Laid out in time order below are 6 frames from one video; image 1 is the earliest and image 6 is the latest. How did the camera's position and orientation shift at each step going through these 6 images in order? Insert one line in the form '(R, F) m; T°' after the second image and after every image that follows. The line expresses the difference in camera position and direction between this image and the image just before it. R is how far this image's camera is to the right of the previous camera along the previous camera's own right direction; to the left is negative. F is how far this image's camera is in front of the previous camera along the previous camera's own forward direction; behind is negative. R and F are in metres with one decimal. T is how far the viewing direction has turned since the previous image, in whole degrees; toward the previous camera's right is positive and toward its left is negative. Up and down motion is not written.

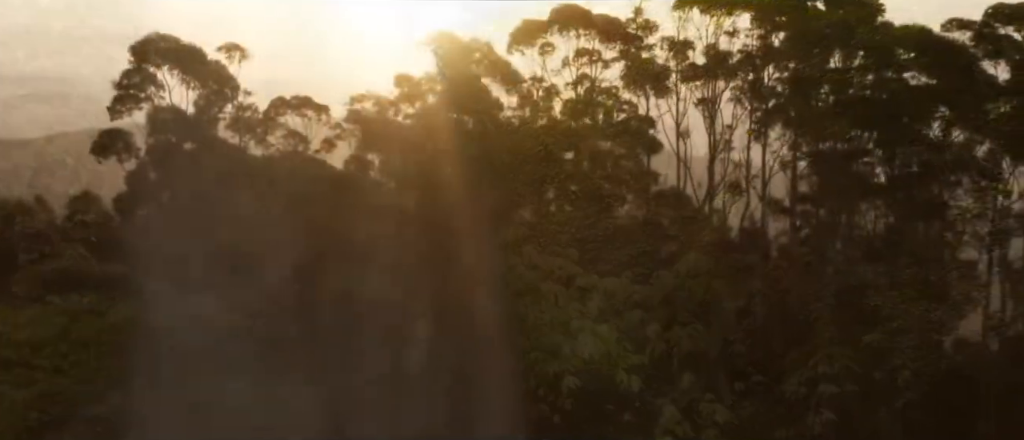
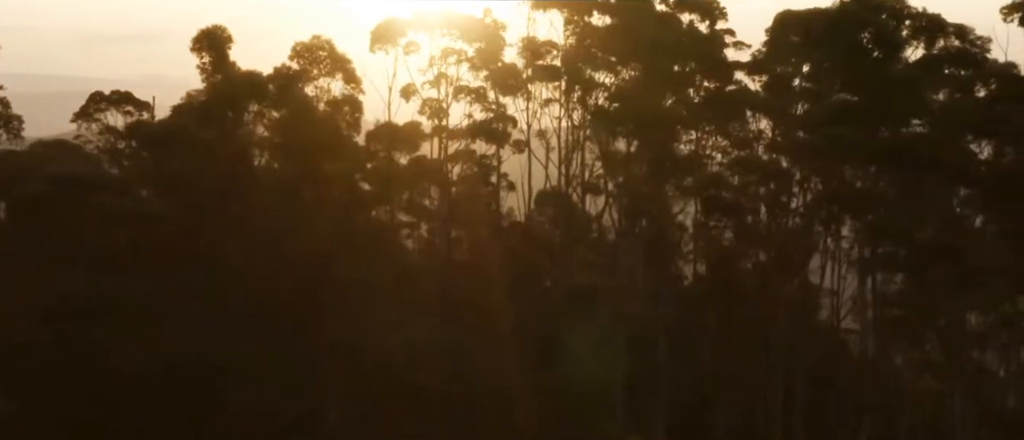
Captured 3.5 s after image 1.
(-2.1, +0.7) m; +8°
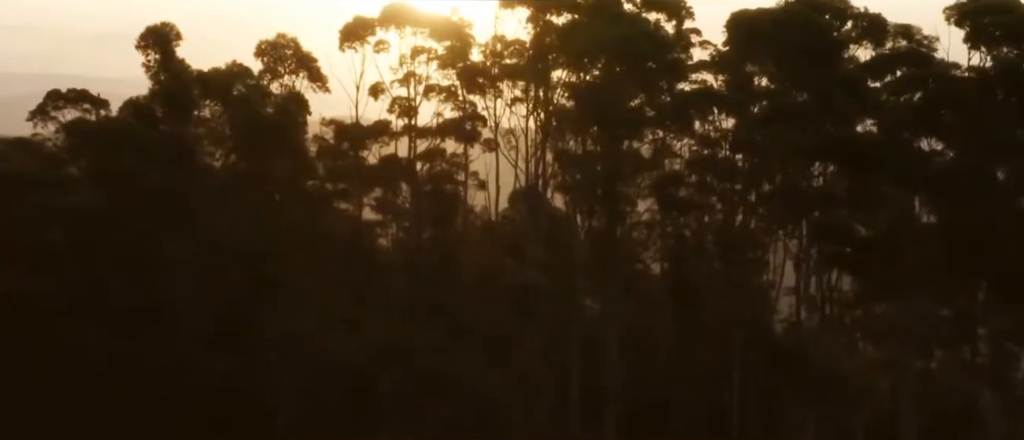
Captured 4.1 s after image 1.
(-0.1, -1.9) m; +2°
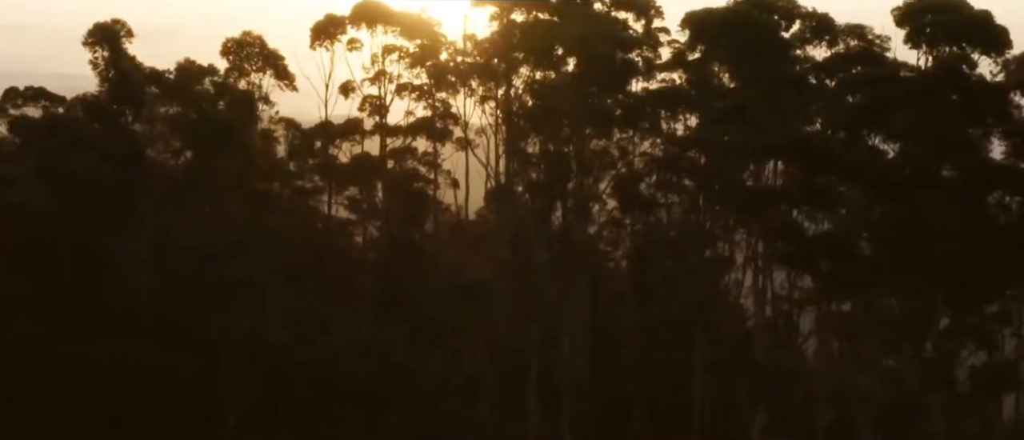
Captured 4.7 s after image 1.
(-0.2, -2.1) m; +2°
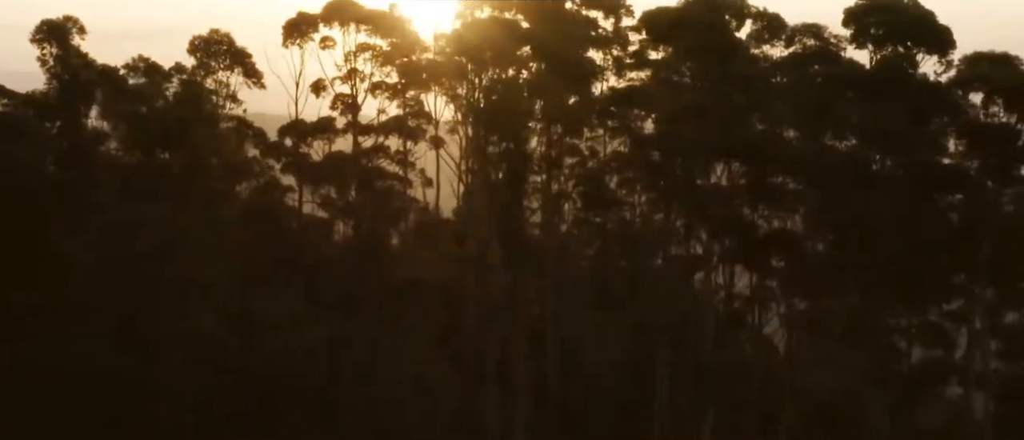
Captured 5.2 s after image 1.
(+0.1, -1.8) m; +2°
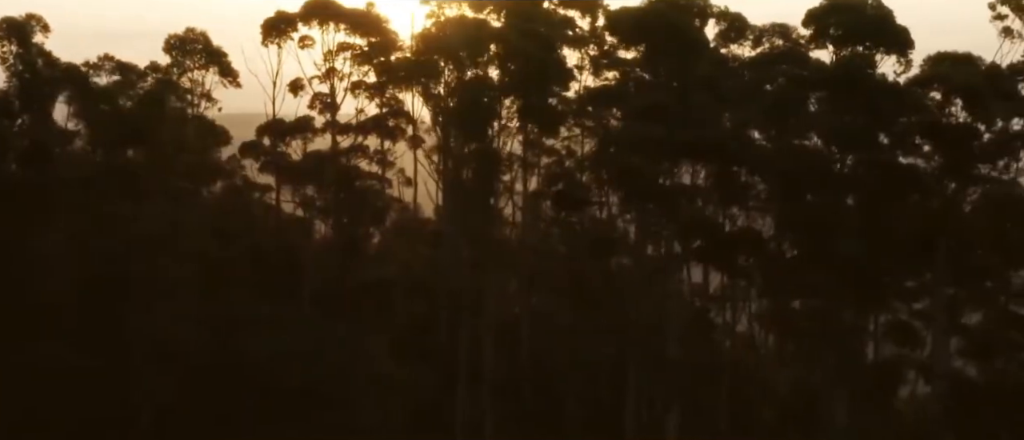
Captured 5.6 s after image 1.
(+0.1, -1.4) m; +1°
